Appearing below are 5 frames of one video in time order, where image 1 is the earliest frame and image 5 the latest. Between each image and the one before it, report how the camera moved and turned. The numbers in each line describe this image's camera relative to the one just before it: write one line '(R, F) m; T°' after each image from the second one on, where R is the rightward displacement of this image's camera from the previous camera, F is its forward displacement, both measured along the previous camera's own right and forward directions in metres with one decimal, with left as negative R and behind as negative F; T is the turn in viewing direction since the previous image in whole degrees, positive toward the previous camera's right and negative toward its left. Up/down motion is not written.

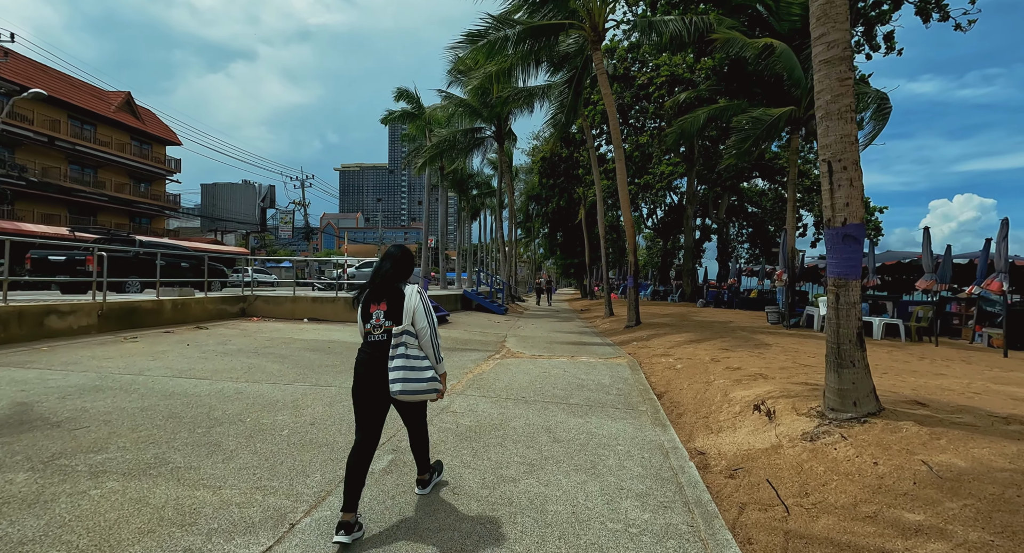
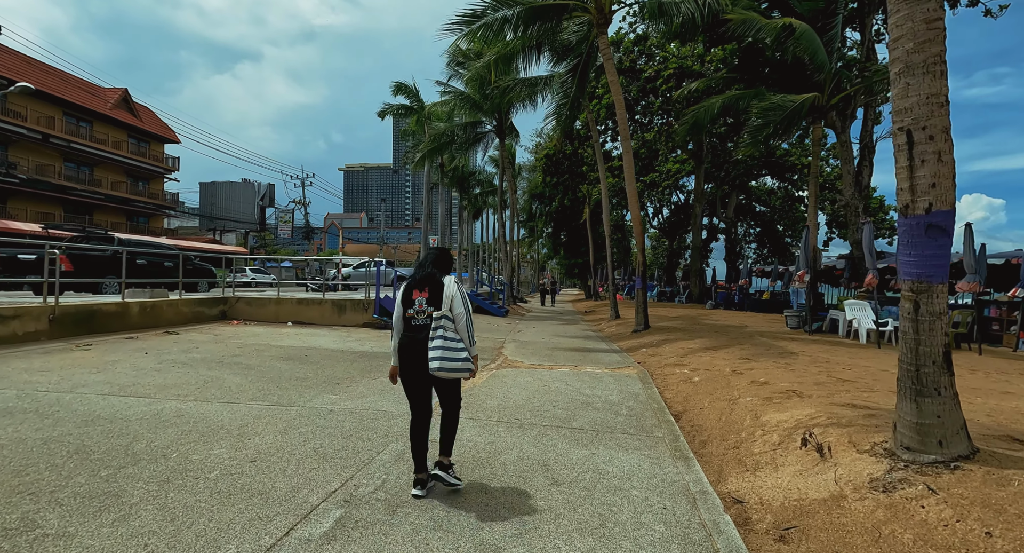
(+0.1, +0.9) m; 0°
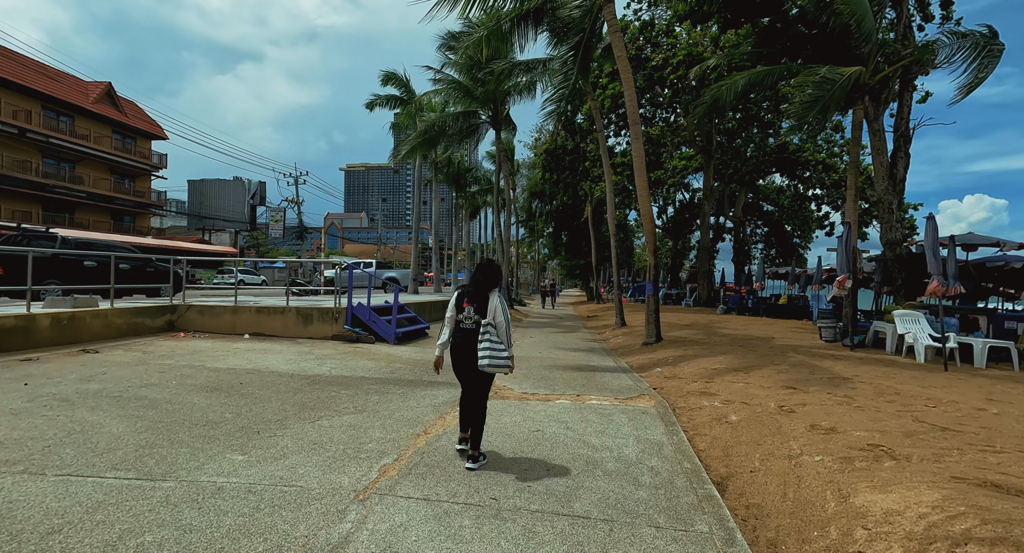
(+0.2, +1.7) m; 0°
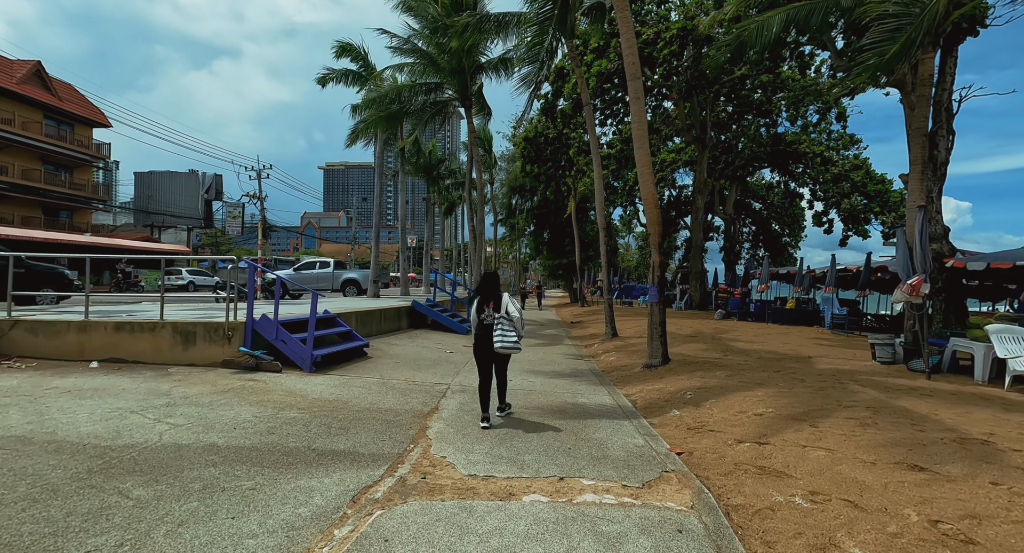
(+0.3, +2.9) m; +2°
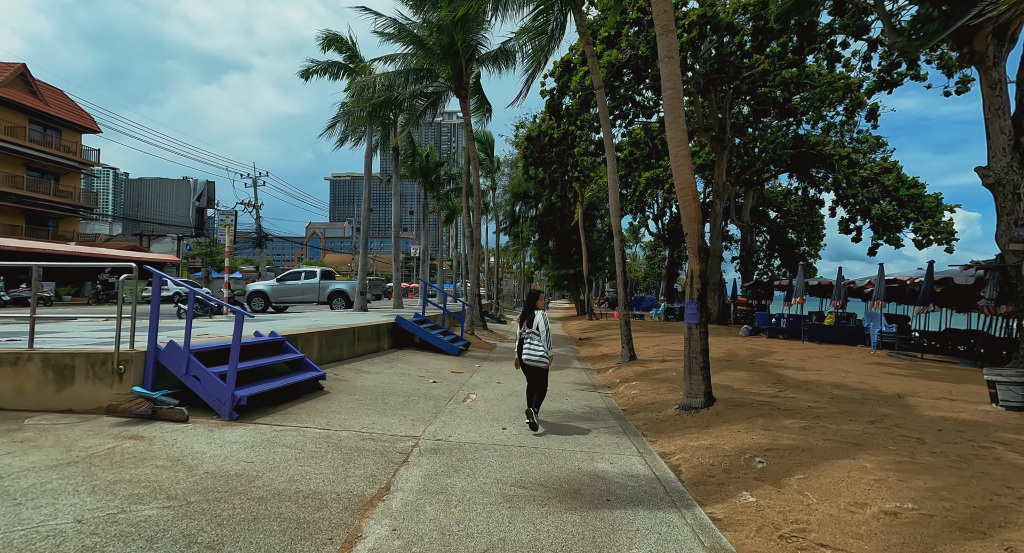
(+0.1, +2.2) m; -1°
